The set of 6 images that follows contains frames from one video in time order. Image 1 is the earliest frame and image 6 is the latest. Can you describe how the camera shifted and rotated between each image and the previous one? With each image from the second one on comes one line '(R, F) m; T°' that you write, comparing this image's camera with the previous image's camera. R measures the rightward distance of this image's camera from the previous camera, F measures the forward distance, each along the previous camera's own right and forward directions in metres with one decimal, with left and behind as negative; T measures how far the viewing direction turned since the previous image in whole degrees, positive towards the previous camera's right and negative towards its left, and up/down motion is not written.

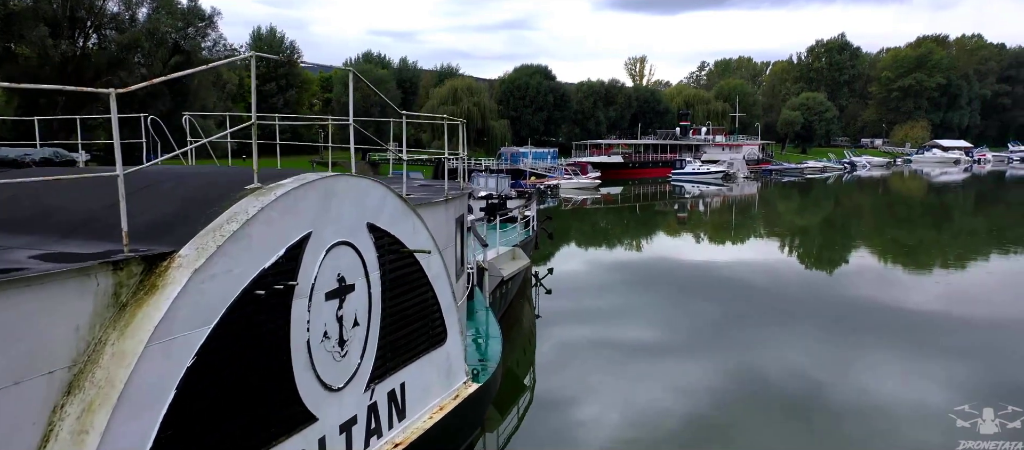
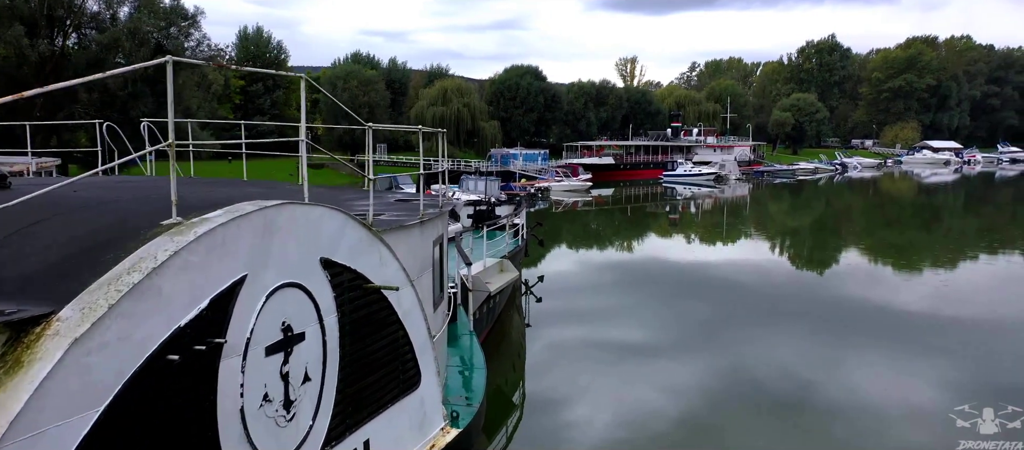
(0.0, +0.5) m; +1°
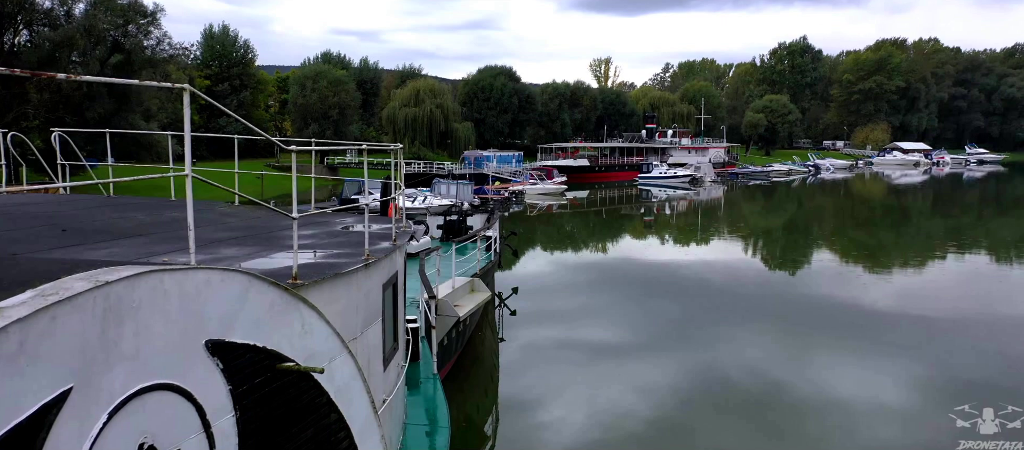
(0.0, +0.7) m; +2°
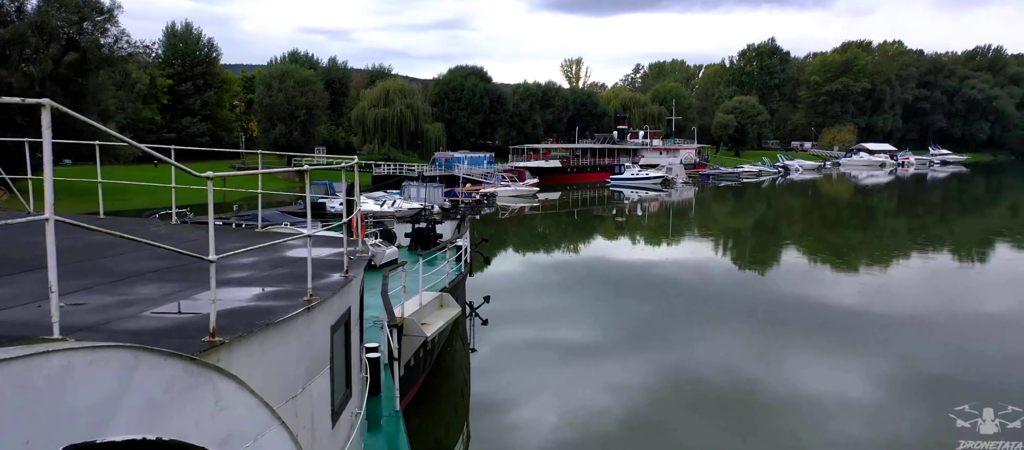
(0.0, +0.4) m; +2°
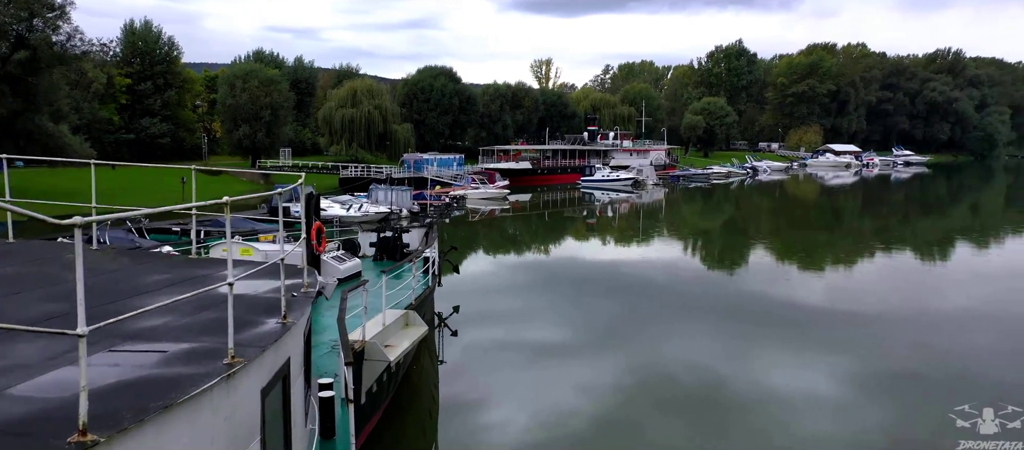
(0.0, +0.4) m; +2°
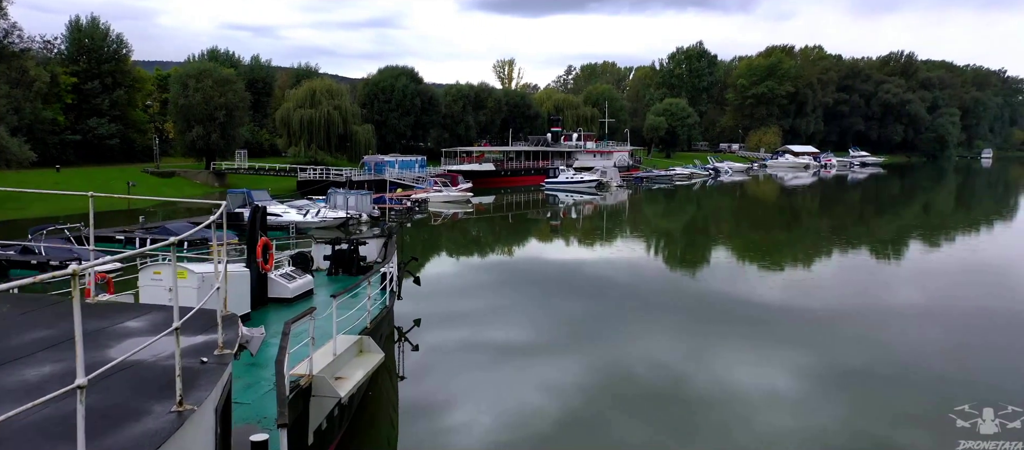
(0.0, +0.5) m; +3°
